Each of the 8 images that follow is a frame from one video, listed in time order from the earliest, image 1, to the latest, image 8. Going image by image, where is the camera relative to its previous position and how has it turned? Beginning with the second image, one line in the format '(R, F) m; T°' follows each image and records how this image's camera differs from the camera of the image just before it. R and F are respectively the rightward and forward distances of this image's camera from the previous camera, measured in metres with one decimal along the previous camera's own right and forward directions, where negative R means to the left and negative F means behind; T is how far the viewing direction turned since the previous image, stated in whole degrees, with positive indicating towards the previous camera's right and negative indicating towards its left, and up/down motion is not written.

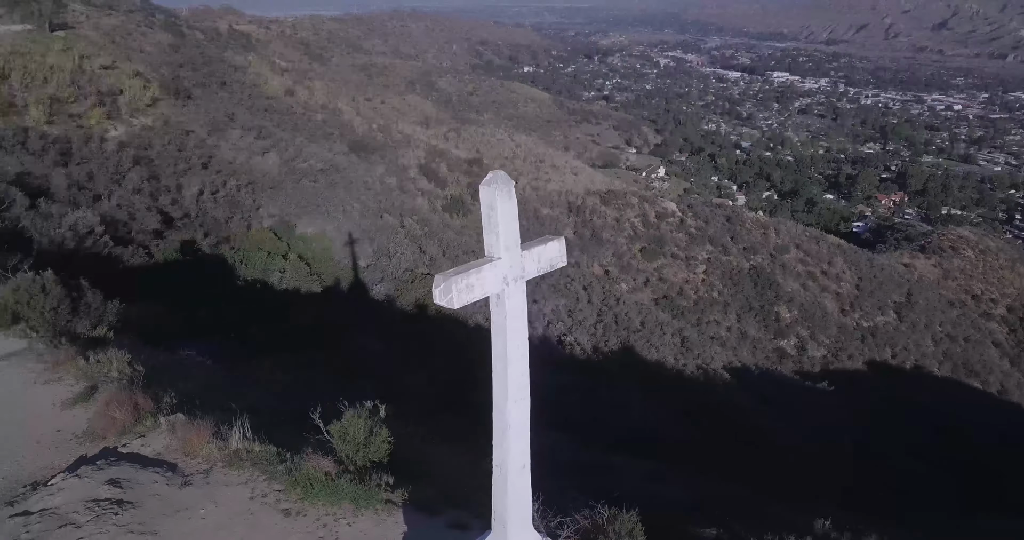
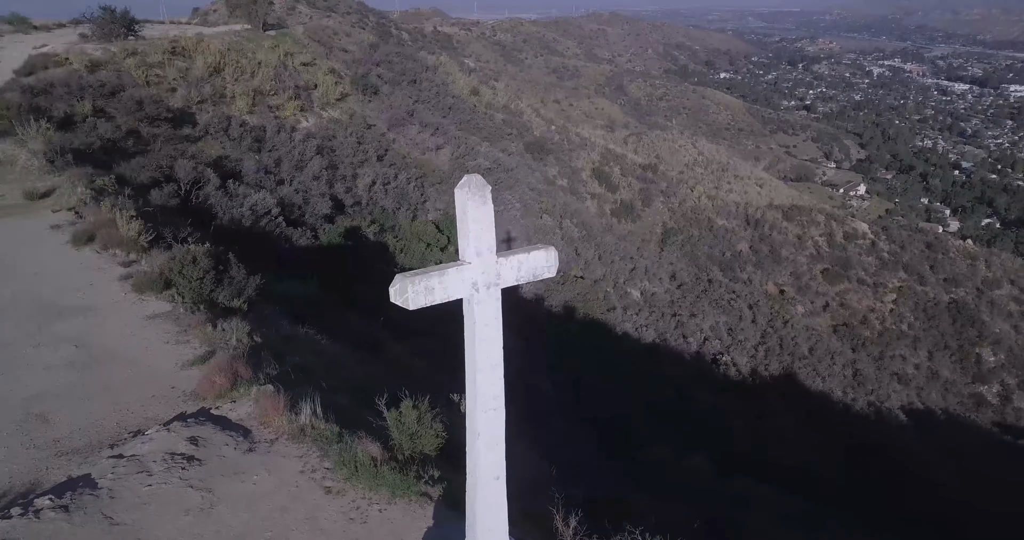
(+0.8, +0.2) m; -13°
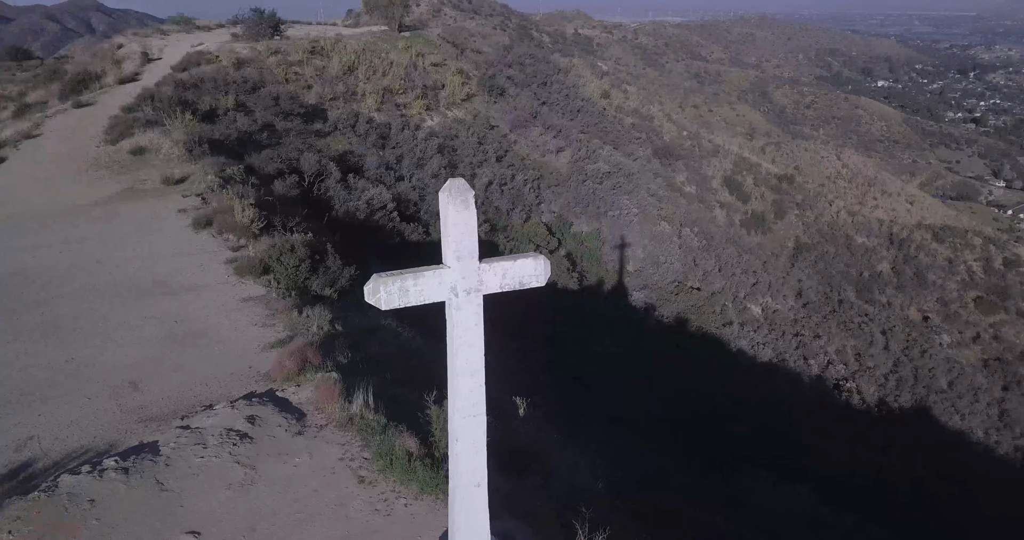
(+0.6, +0.1) m; -10°
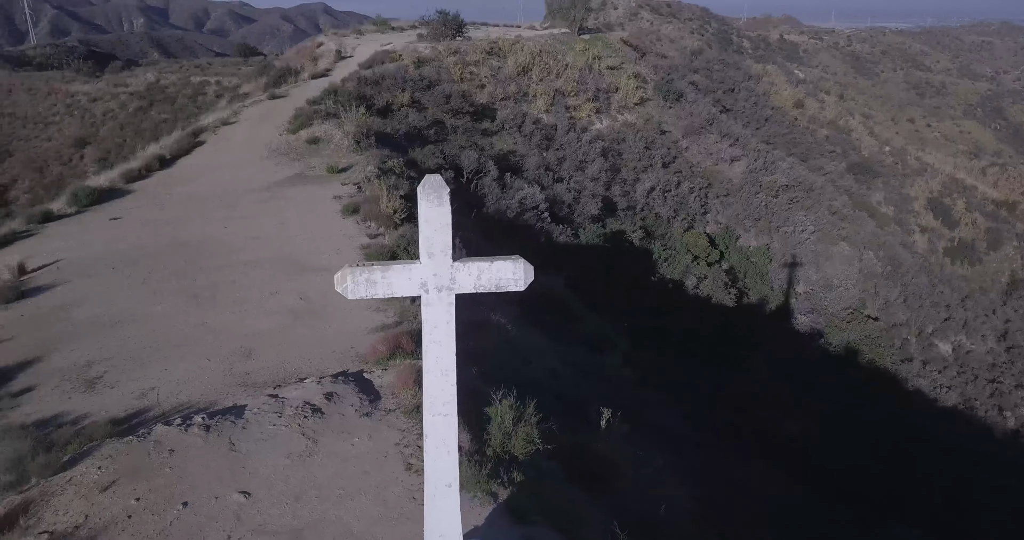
(+0.8, +0.2) m; -13°
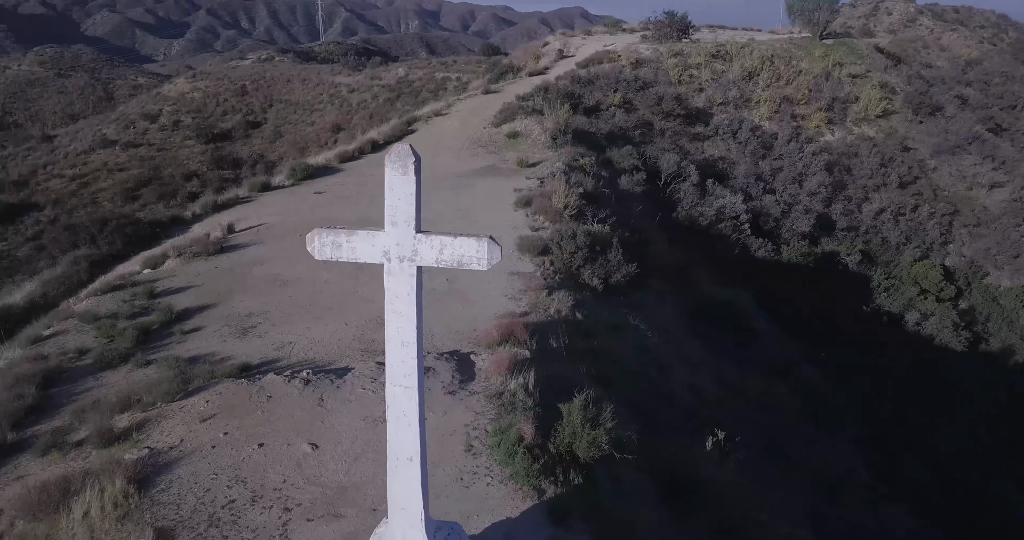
(+1.0, +0.3) m; -17°
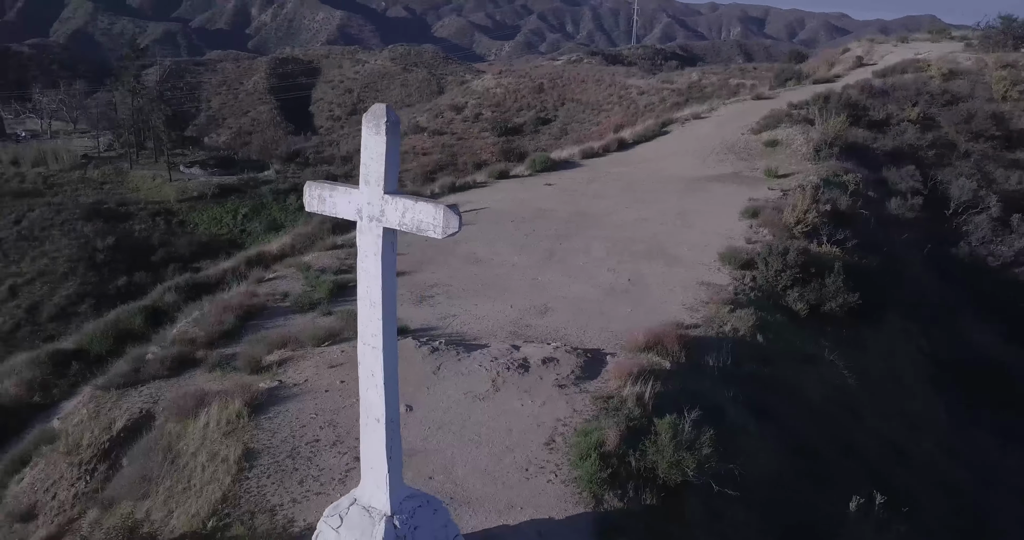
(+1.2, +0.4) m; -21°
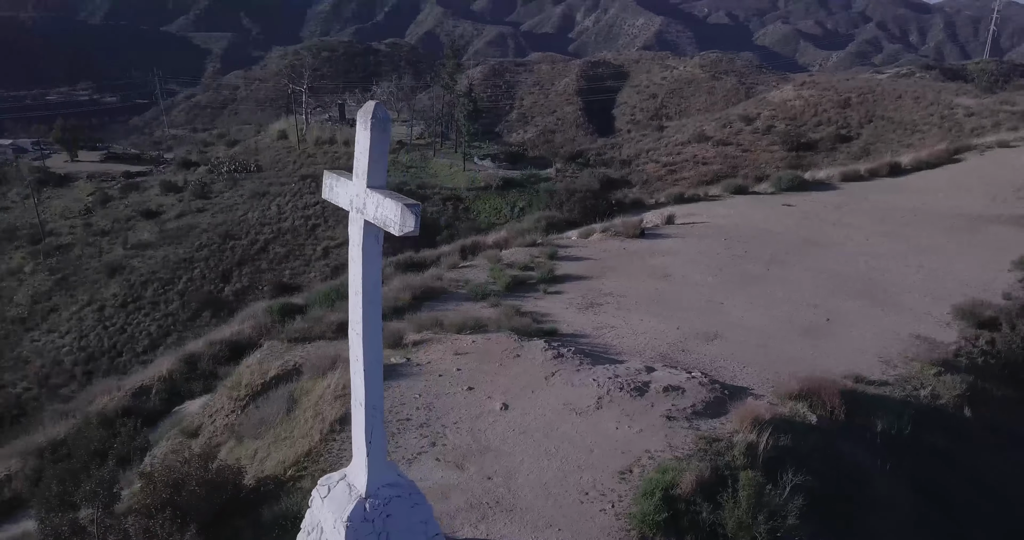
(+1.2, +0.3) m; -21°
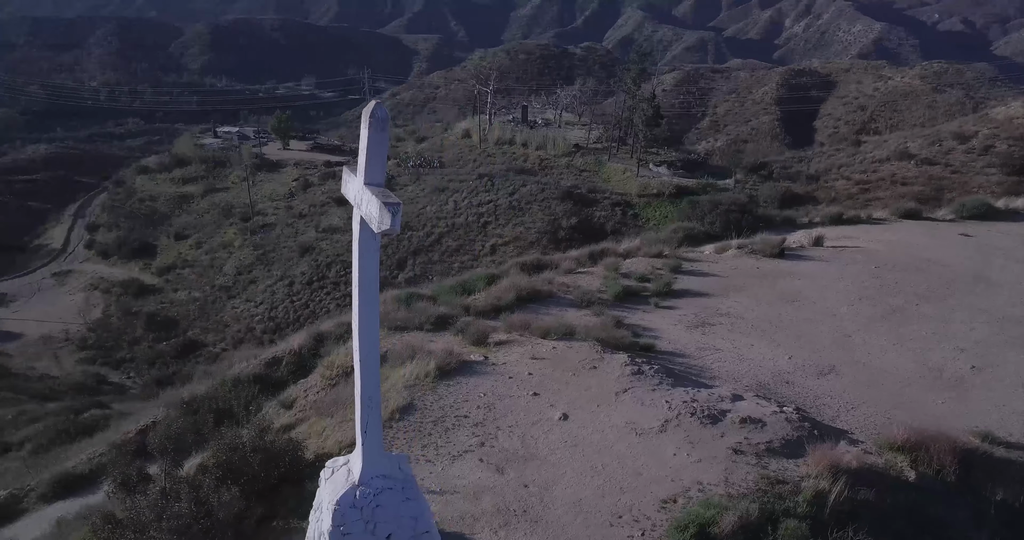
(+0.8, +0.1) m; -14°
